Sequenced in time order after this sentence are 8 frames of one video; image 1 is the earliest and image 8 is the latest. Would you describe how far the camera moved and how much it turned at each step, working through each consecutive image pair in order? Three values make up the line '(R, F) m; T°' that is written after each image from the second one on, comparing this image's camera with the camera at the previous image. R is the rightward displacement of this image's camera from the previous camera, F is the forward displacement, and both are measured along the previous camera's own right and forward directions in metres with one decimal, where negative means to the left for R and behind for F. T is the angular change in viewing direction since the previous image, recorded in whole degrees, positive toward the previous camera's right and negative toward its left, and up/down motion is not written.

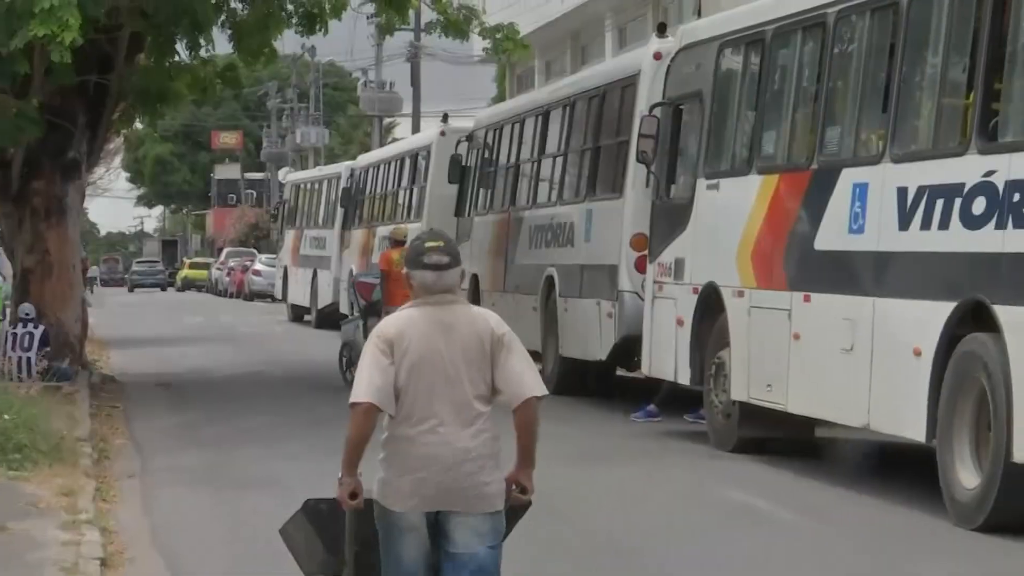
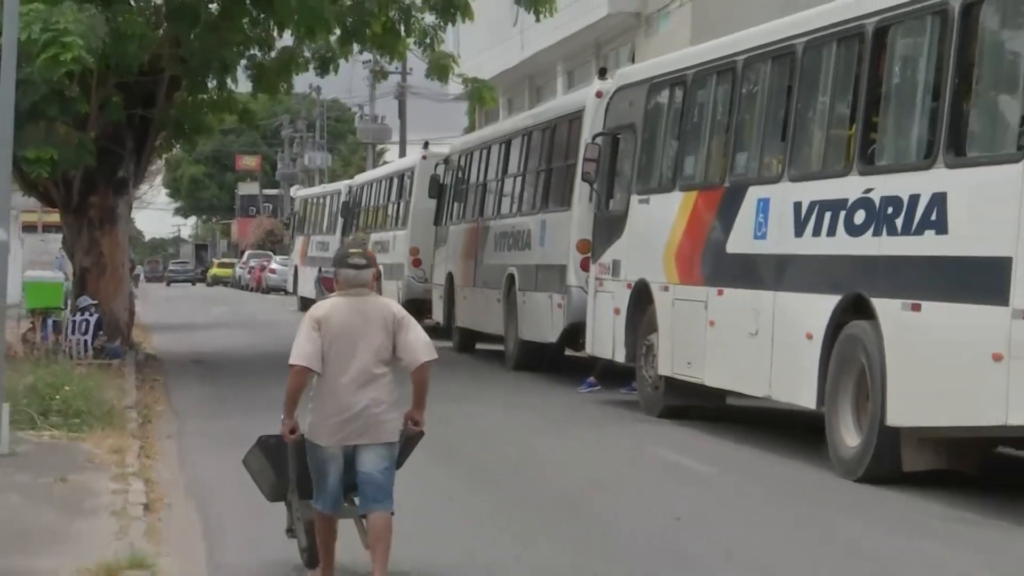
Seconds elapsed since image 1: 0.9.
(+0.2, -1.1) m; 0°
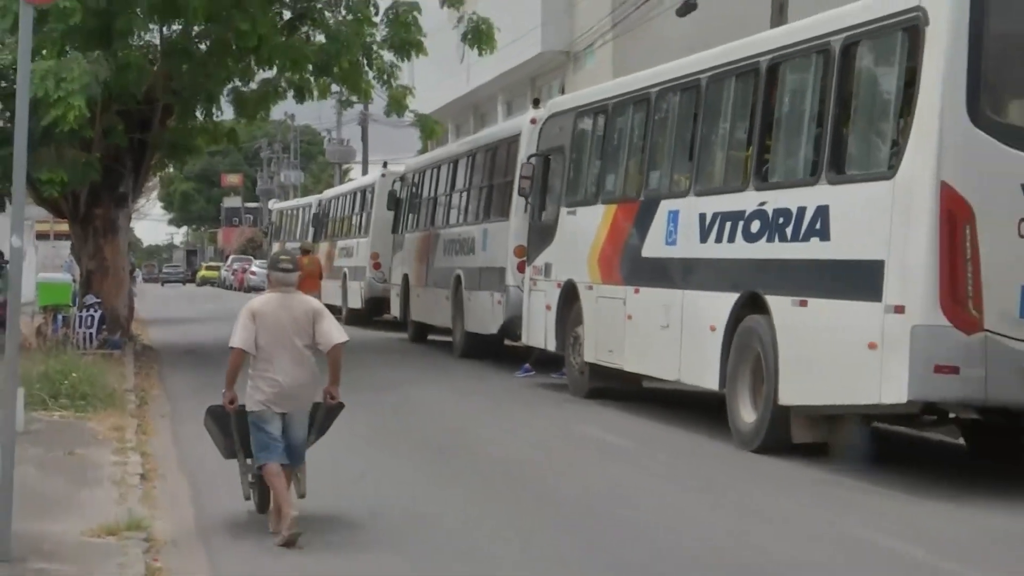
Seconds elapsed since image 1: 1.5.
(+0.3, -0.9) m; 0°
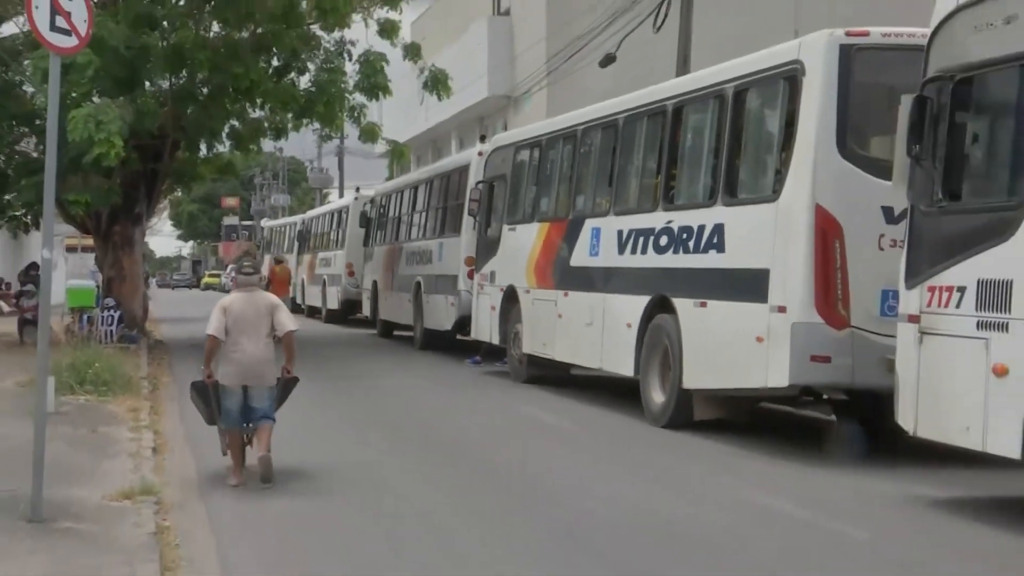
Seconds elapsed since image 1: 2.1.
(+0.4, -1.4) m; 0°
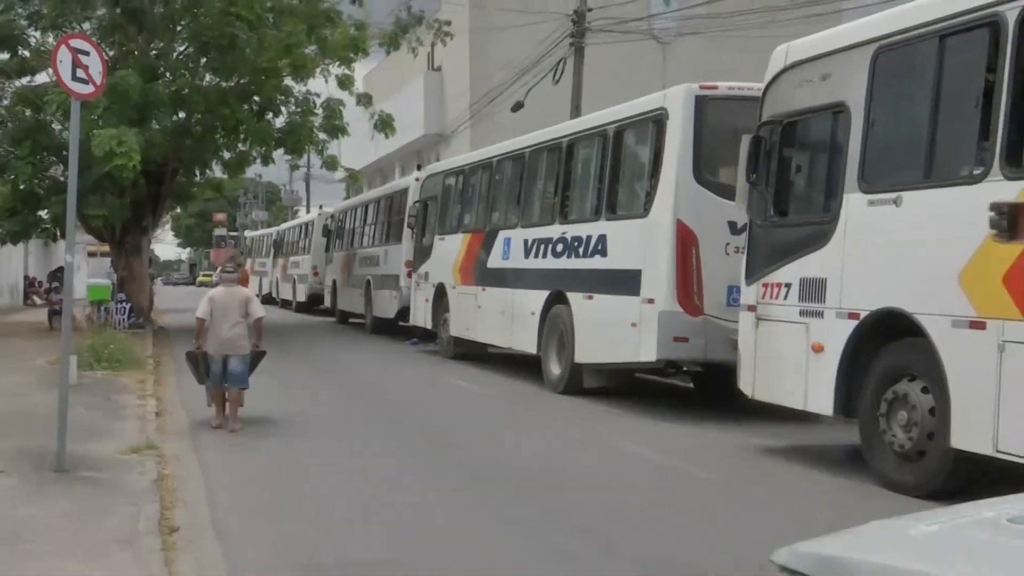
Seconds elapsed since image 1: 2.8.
(+0.5, -2.2) m; +1°
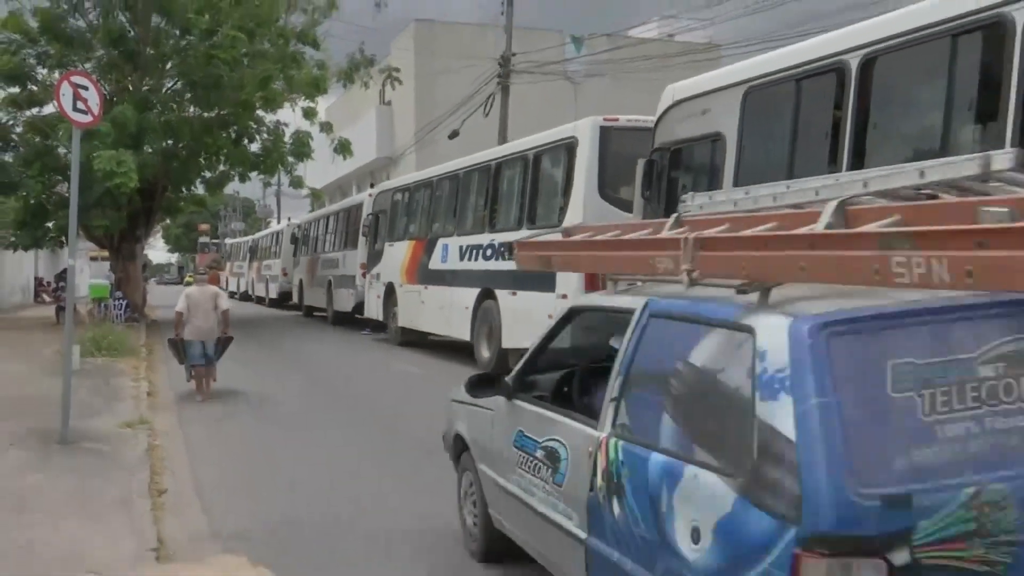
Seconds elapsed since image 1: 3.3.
(+0.3, -2.1) m; +2°
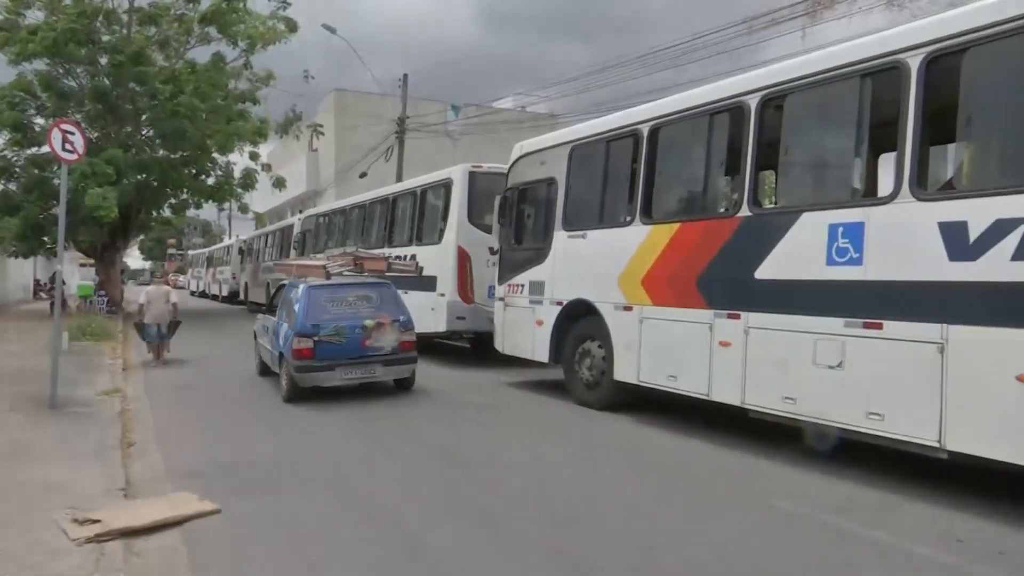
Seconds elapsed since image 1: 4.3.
(-0.9, -4.7) m; +9°
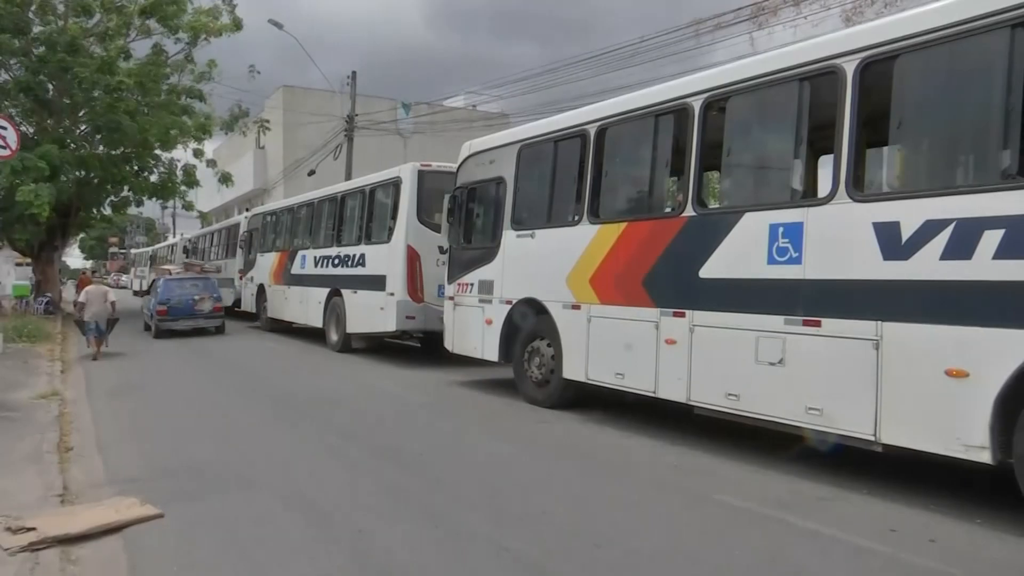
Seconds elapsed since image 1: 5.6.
(-0.4, 0.0) m; +4°
